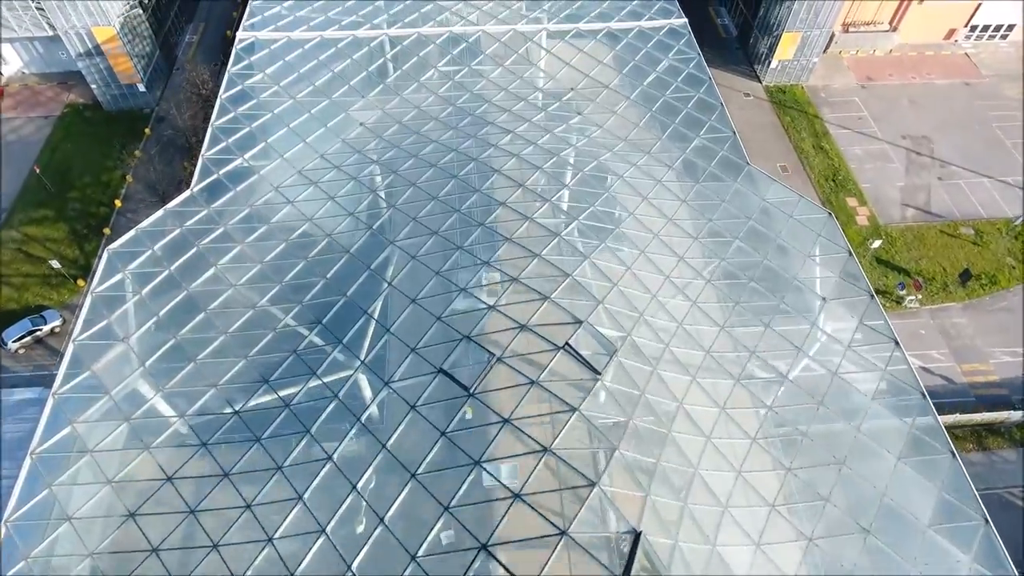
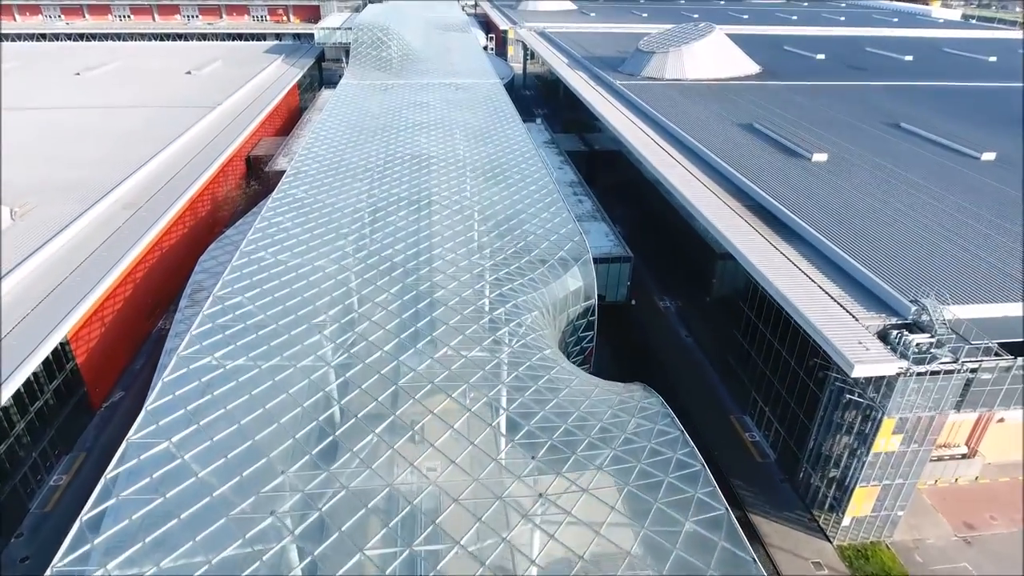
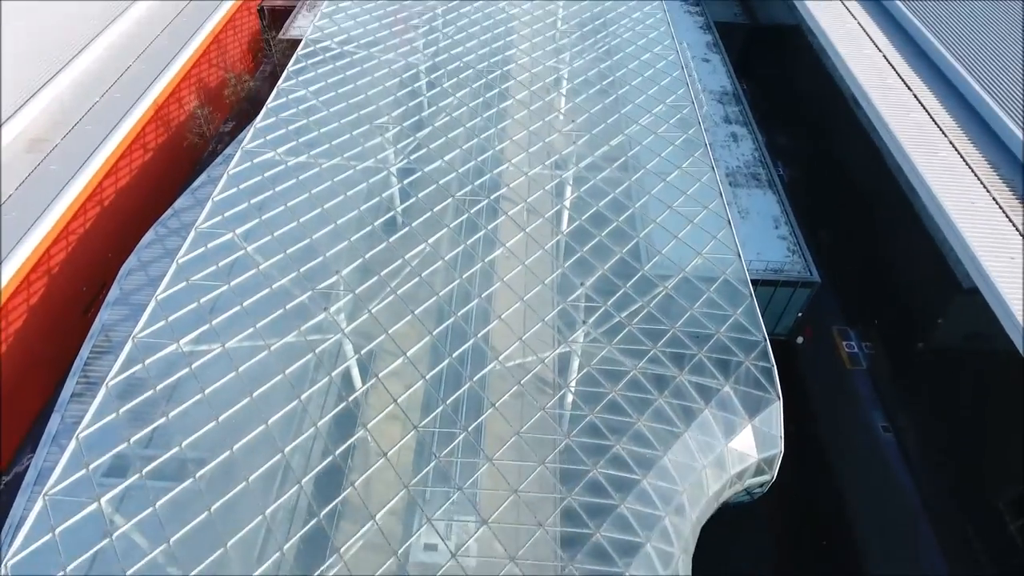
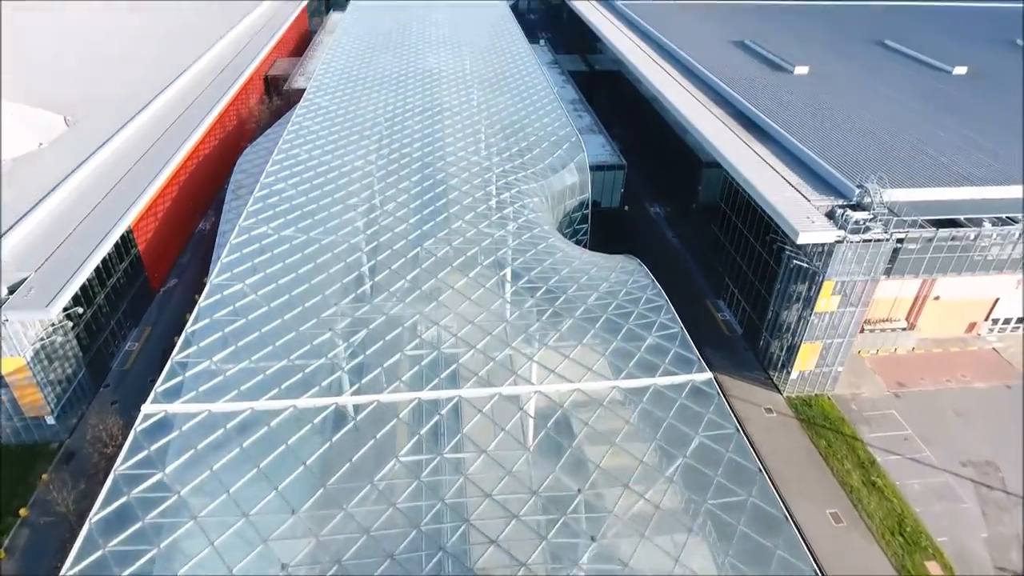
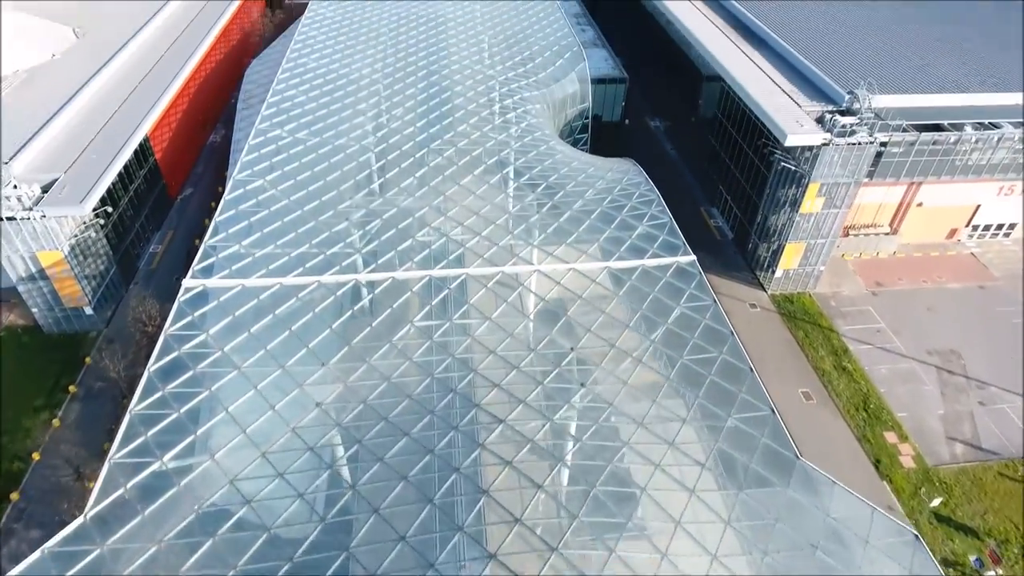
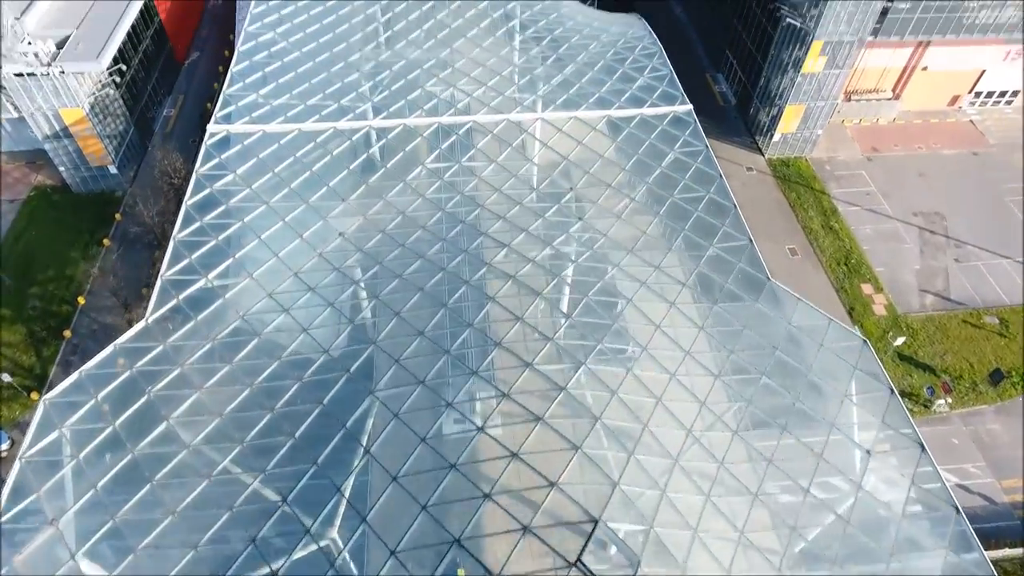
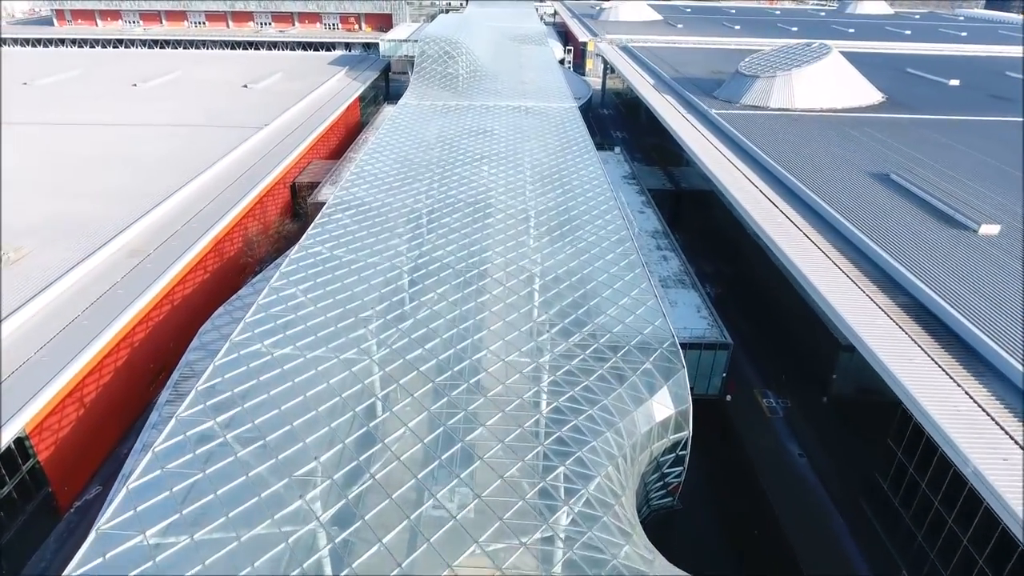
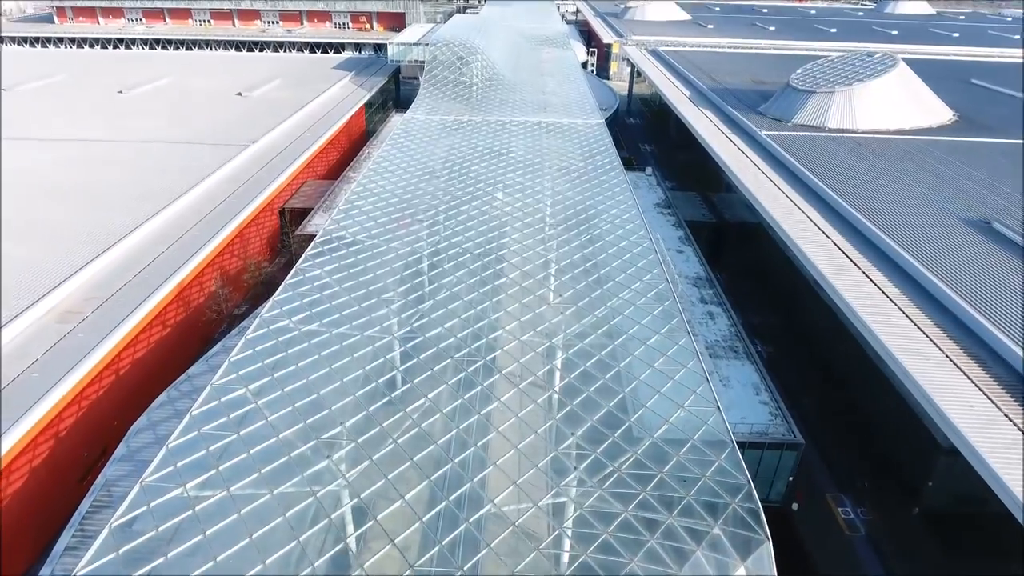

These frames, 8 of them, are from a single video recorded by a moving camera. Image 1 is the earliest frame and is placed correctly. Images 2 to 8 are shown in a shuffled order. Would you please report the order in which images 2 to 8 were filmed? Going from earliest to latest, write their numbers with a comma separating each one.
6, 5, 4, 2, 7, 8, 3
